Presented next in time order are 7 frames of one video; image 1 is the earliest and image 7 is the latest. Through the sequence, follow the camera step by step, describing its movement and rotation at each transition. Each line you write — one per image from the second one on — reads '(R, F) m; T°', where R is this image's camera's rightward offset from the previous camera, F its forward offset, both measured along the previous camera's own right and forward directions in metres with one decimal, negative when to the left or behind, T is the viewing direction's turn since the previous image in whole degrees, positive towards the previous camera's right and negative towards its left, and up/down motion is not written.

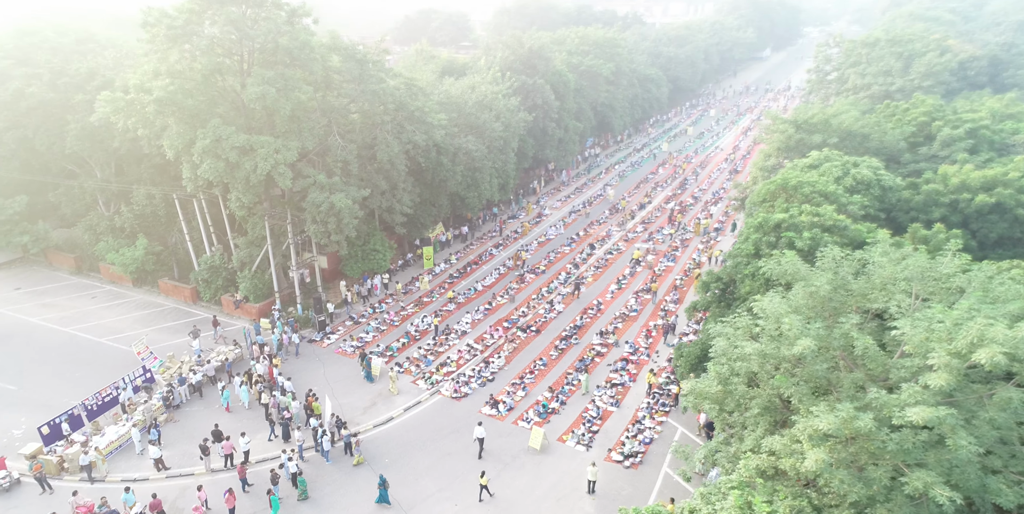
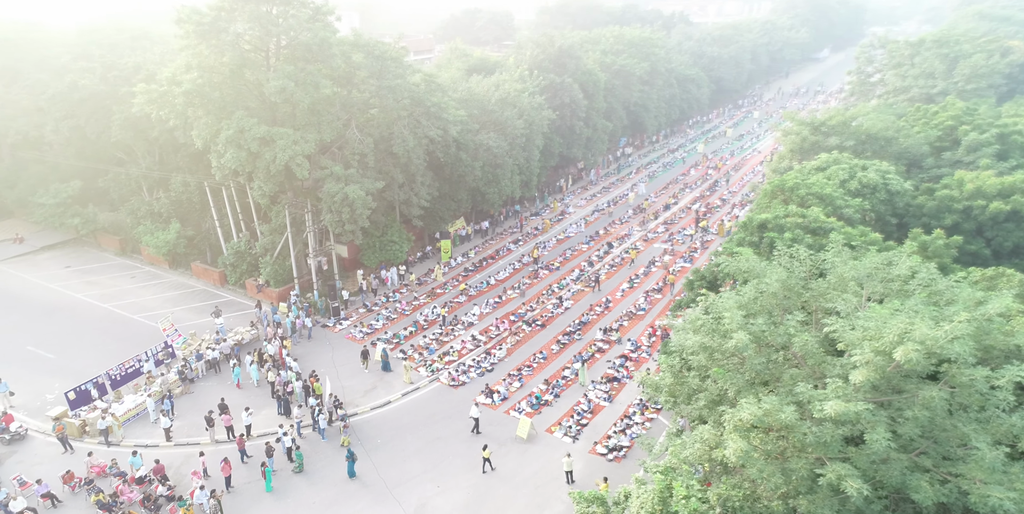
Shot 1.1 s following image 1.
(+2.3, -0.6) m; -5°
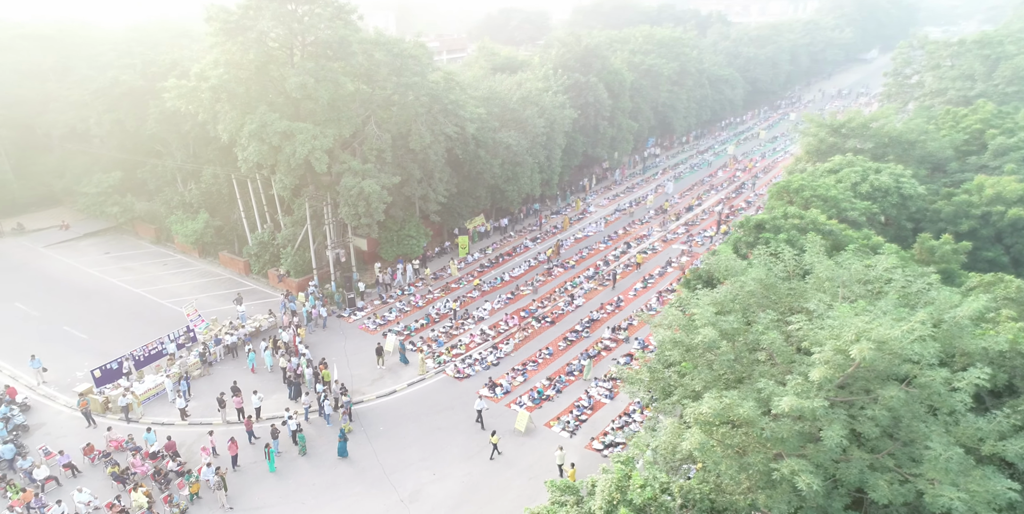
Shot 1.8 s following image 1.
(+1.5, -0.4) m; -4°
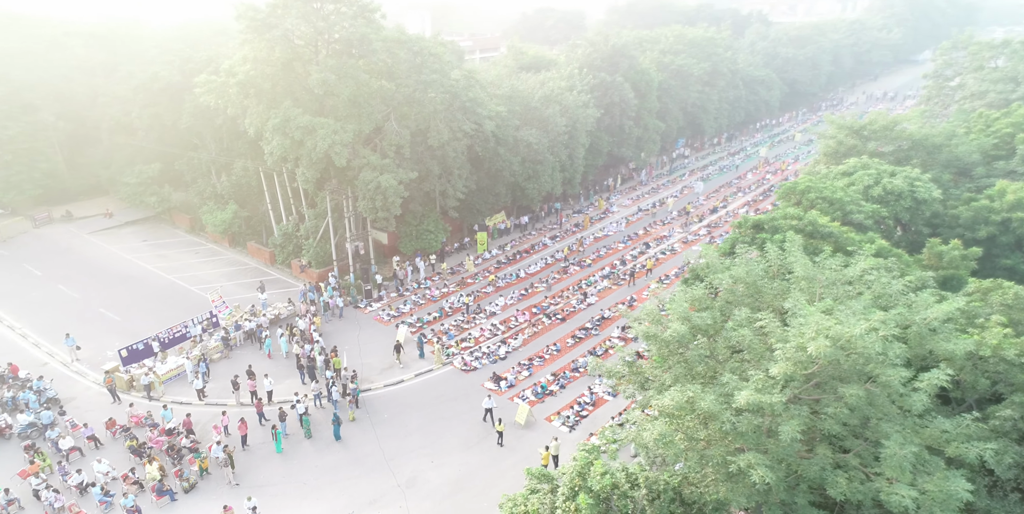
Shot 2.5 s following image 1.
(+1.5, -0.4) m; -4°
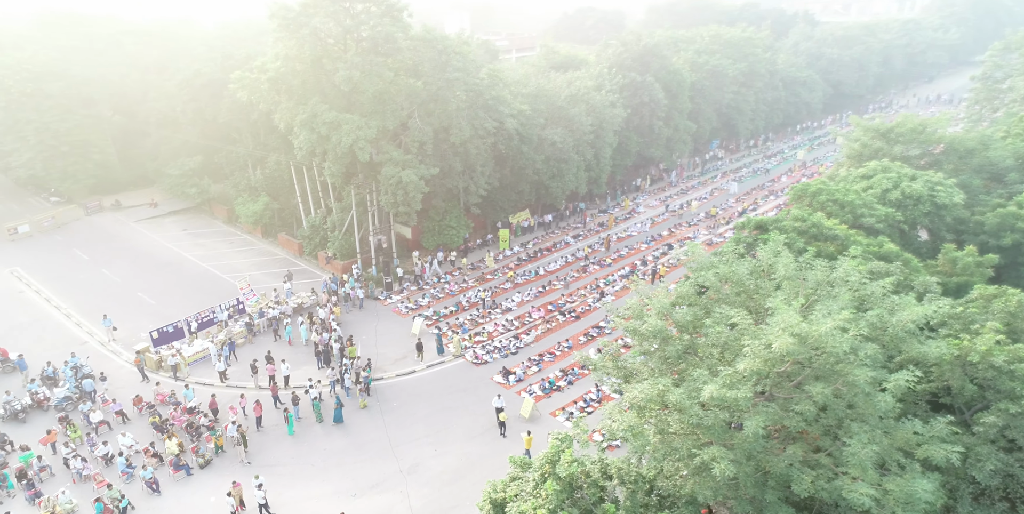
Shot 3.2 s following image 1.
(+1.4, -0.3) m; -4°
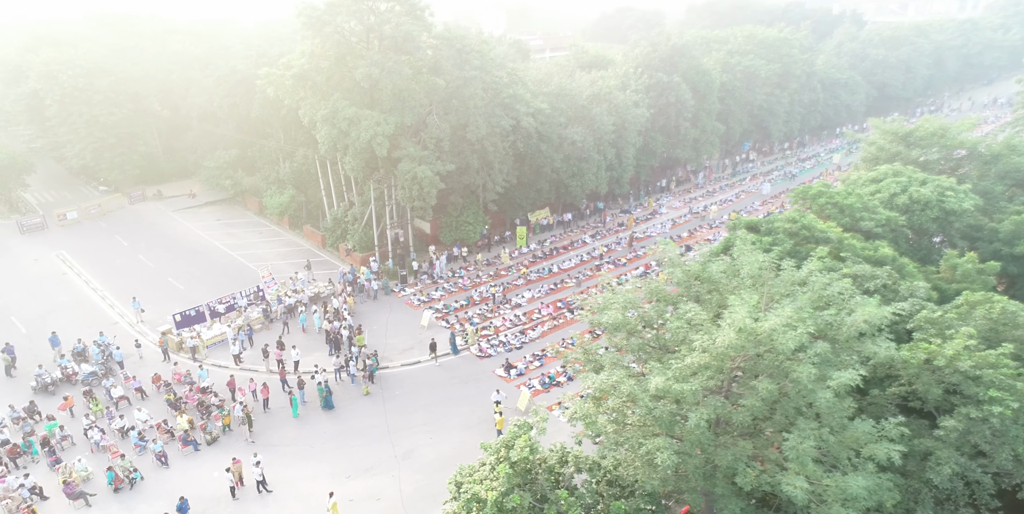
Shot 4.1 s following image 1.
(+1.9, -0.4) m; -4°
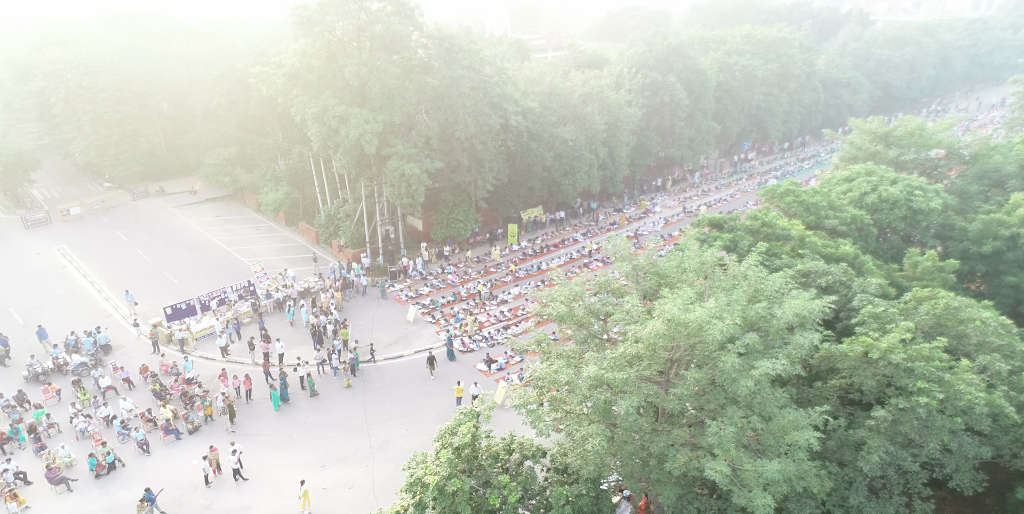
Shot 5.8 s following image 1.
(+1.6, -0.4) m; -1°
